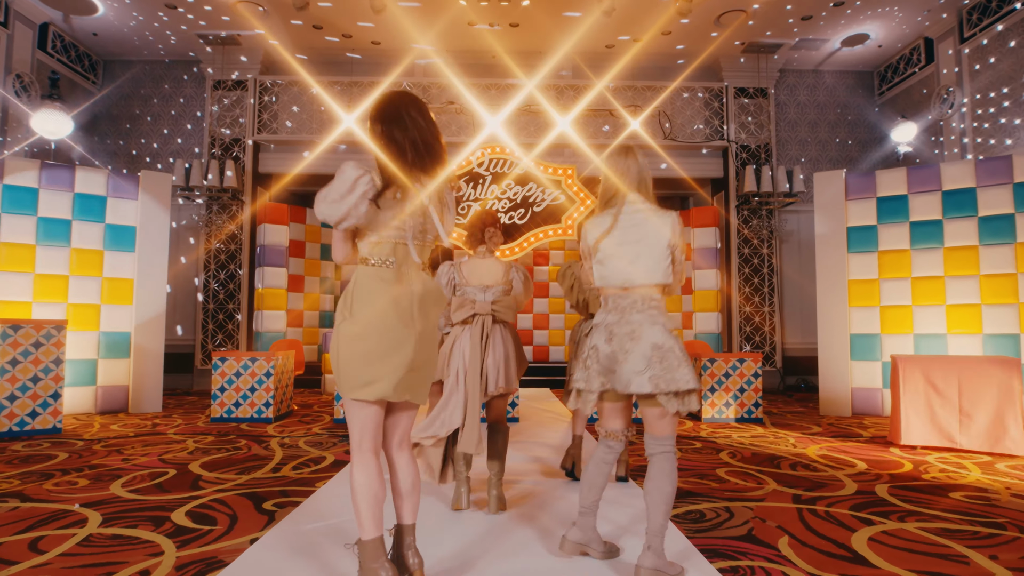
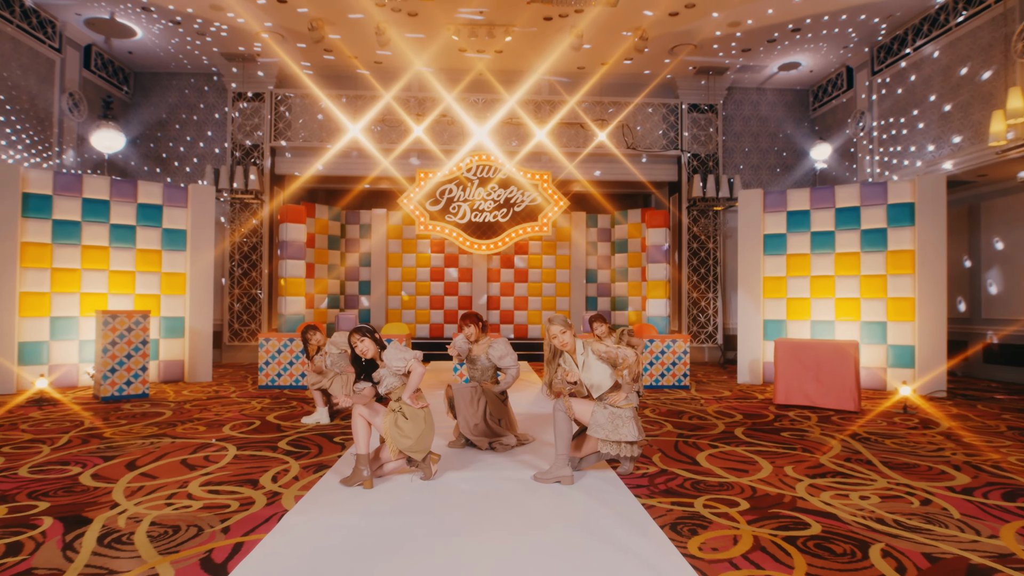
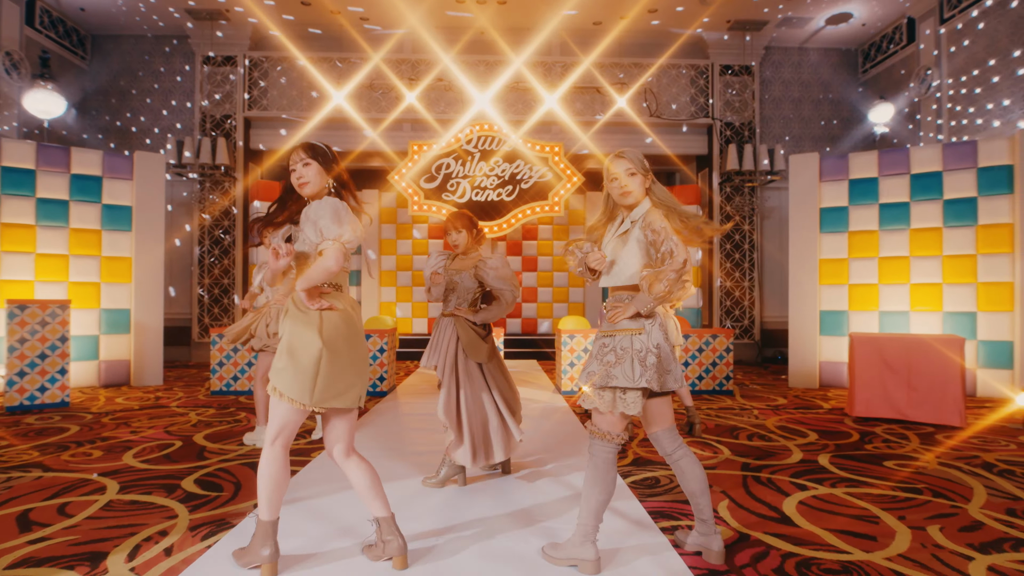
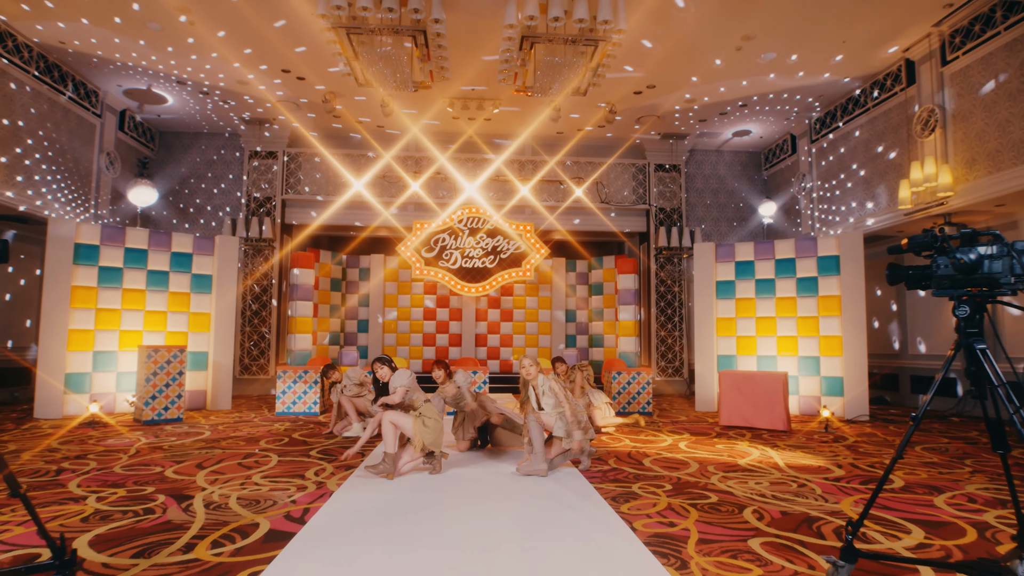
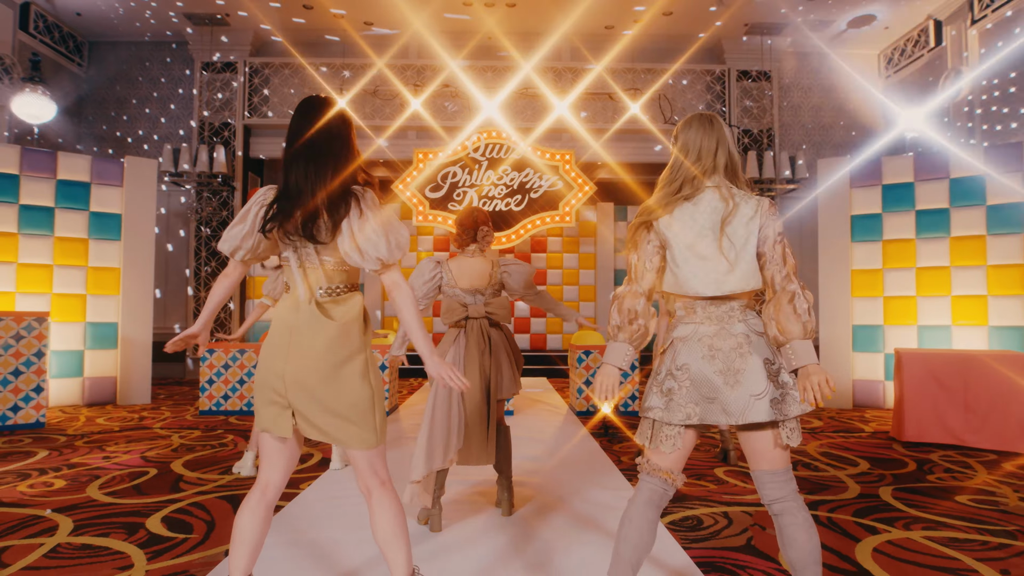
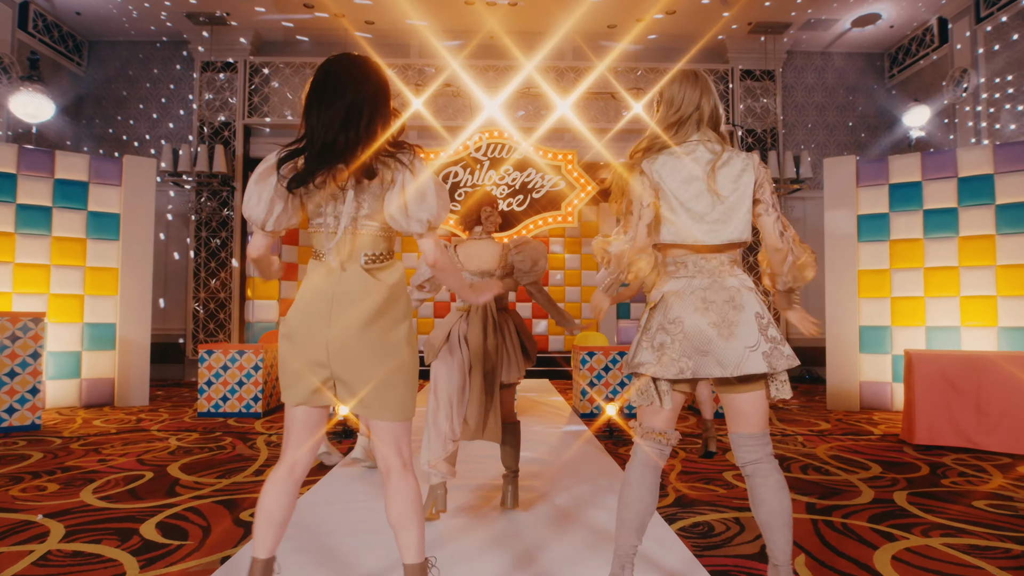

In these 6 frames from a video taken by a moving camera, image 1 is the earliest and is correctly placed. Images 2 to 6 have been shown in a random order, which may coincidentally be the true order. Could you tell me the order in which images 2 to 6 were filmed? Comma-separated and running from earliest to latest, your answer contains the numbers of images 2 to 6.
6, 5, 3, 2, 4
